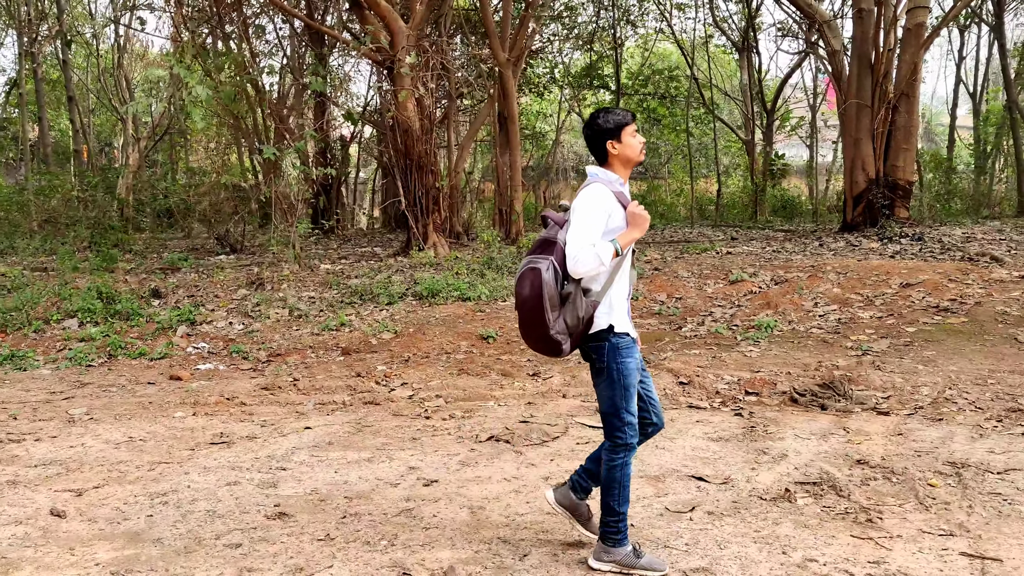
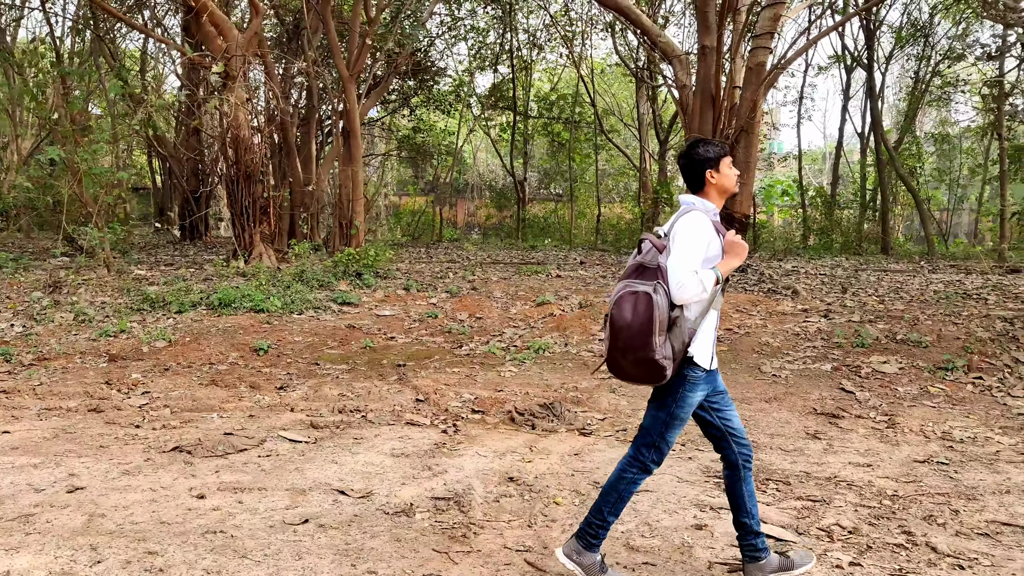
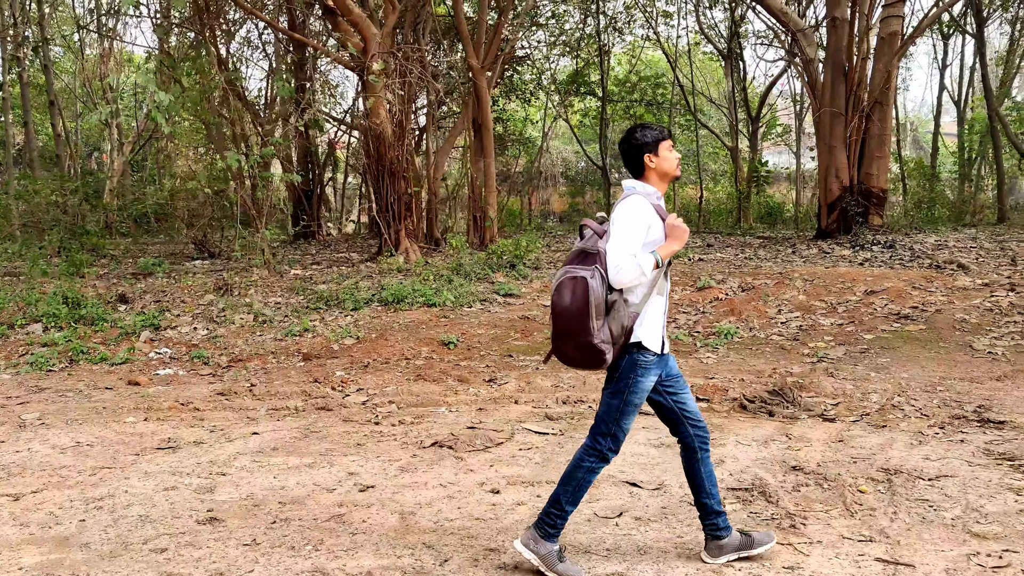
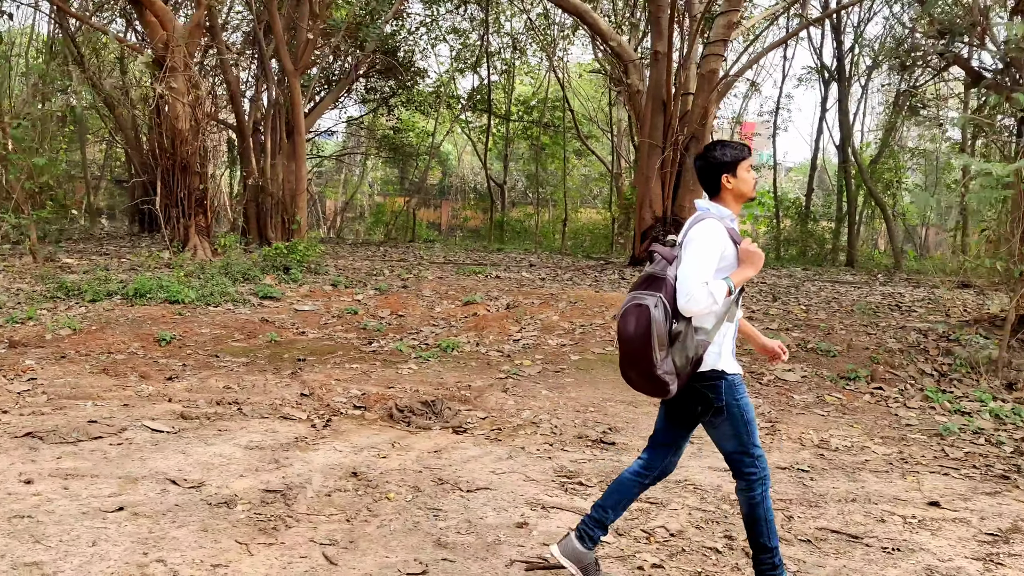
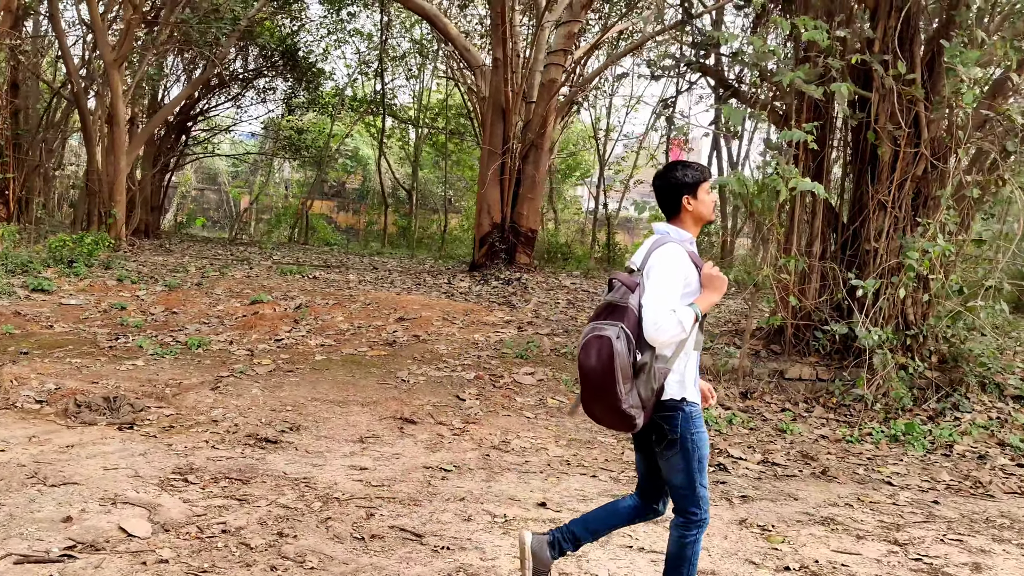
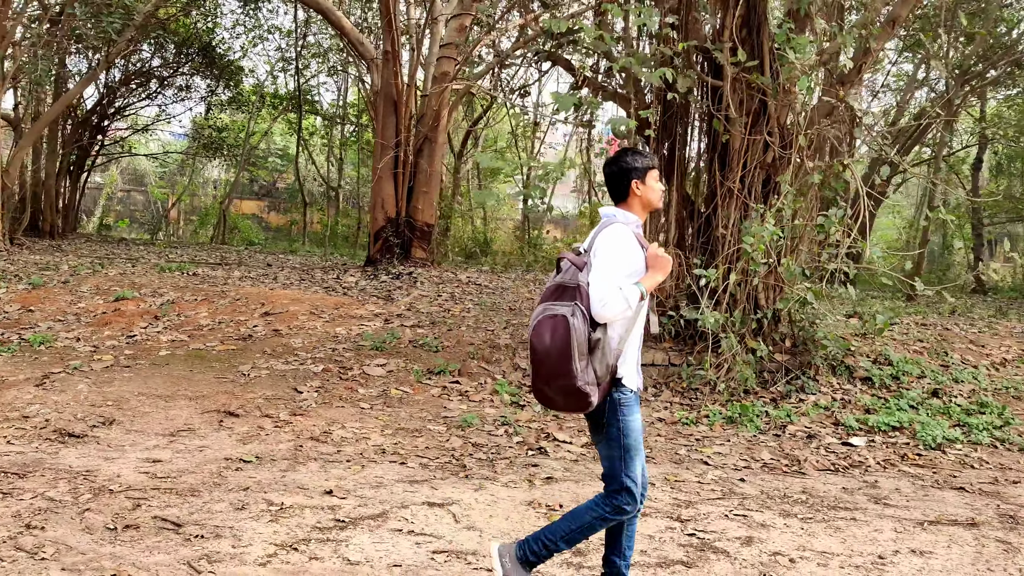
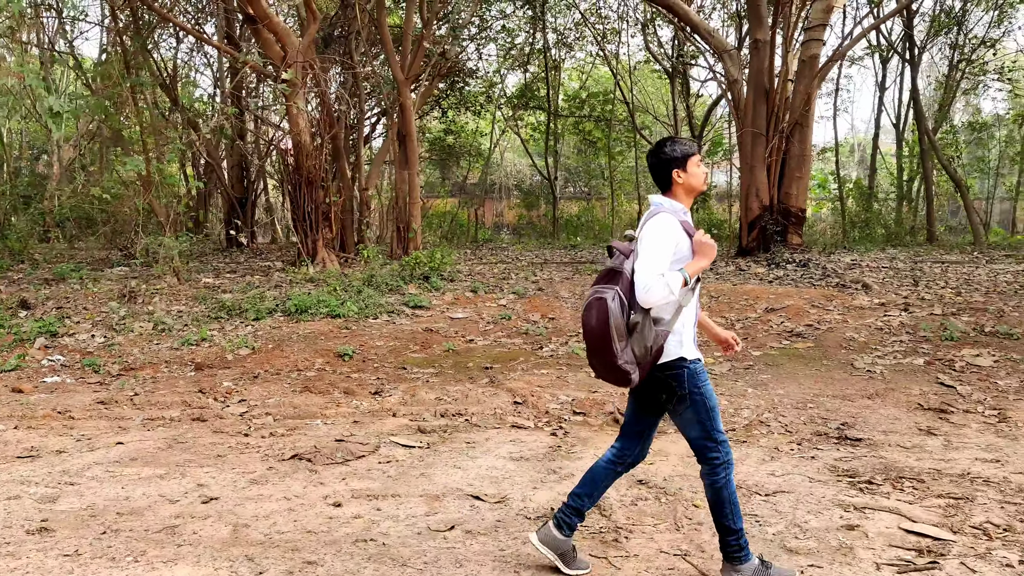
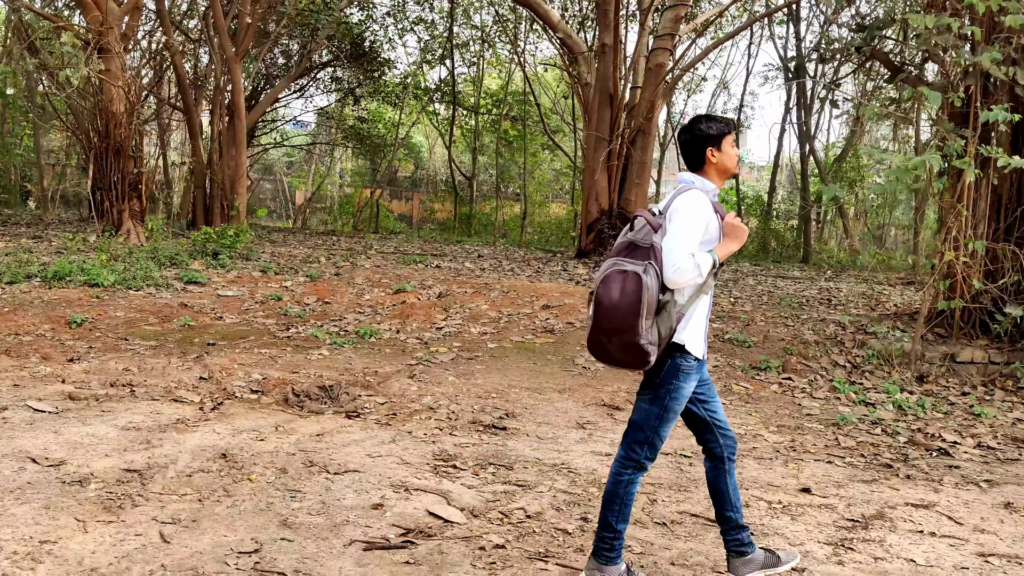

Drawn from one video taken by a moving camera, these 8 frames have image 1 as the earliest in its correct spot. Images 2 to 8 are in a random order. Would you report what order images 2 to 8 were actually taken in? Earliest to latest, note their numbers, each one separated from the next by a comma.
3, 7, 2, 4, 8, 5, 6
